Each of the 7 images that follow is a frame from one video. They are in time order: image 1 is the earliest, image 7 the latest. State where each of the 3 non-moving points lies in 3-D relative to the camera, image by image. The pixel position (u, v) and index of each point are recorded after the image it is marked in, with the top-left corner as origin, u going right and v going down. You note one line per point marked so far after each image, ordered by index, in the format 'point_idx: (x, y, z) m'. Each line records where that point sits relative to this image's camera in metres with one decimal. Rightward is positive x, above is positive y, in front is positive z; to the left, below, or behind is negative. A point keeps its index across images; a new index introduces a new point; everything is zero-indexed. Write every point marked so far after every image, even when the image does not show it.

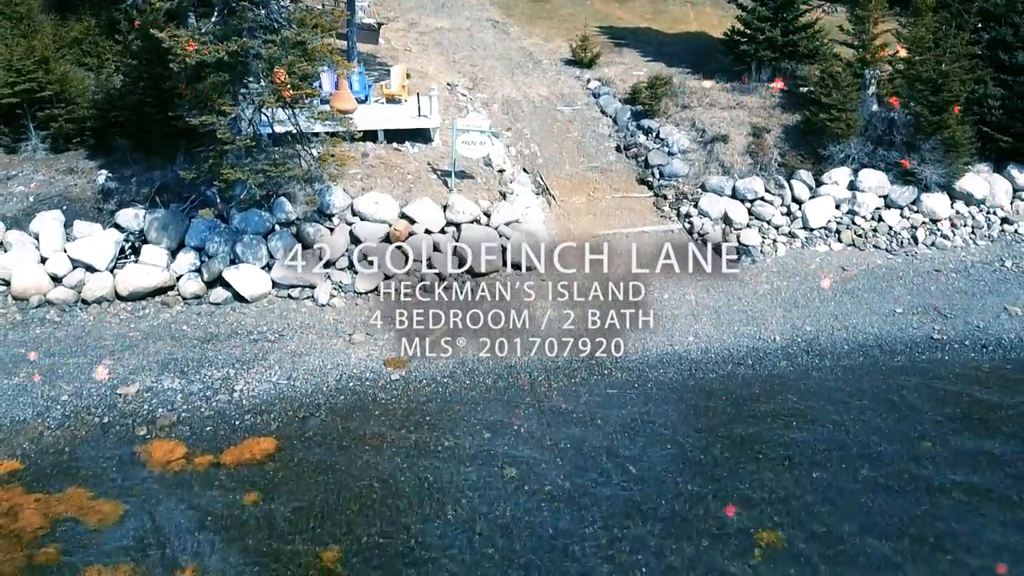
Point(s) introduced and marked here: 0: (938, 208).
0: (+7.5, +1.4, +14.3) m
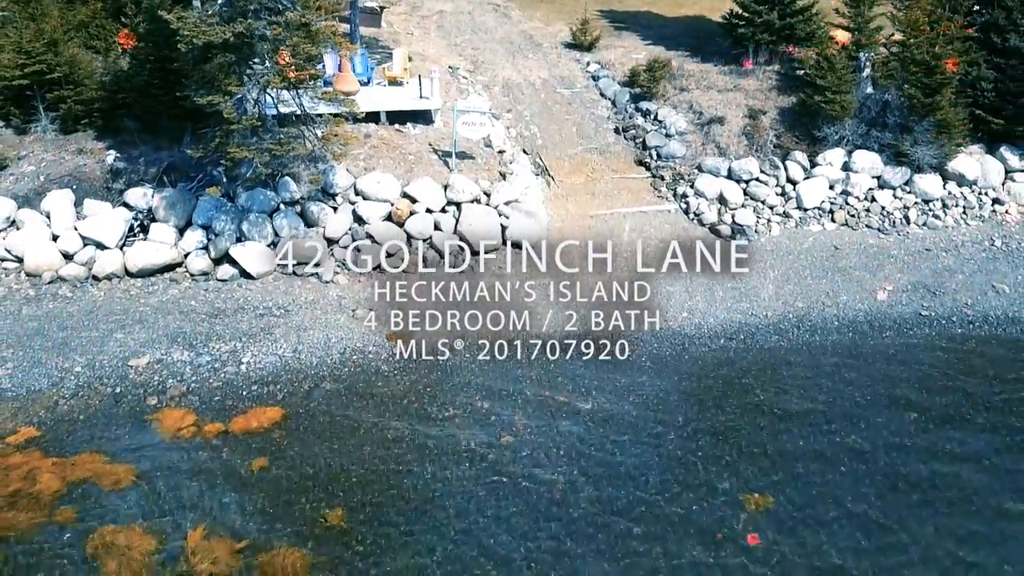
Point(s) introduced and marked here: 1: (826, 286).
0: (+7.5, +1.8, +14.5) m
1: (+5.0, 0.0, +12.9) m
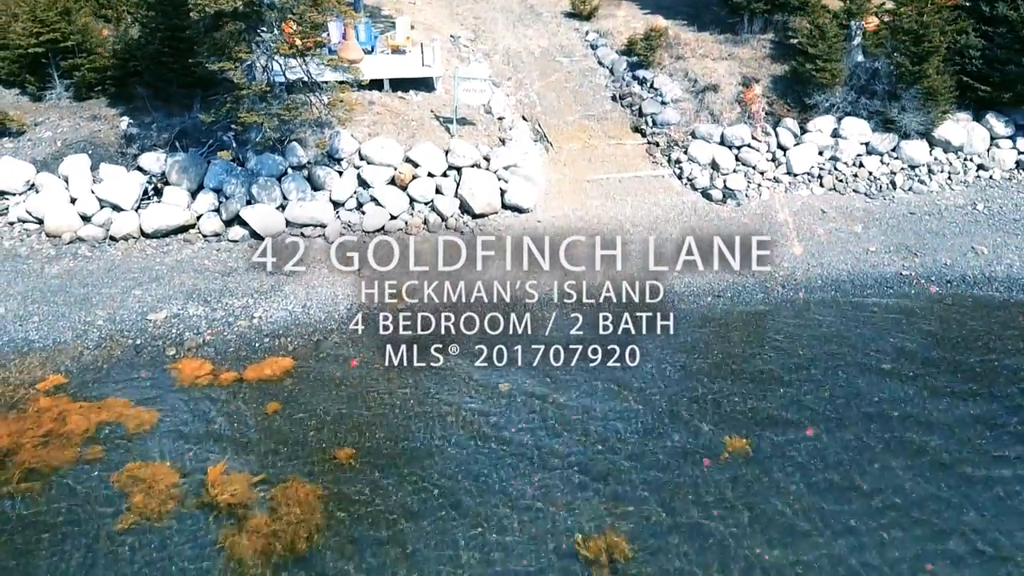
0: (+7.5, +2.5, +15.0) m
1: (+5.0, +0.7, +13.5) m
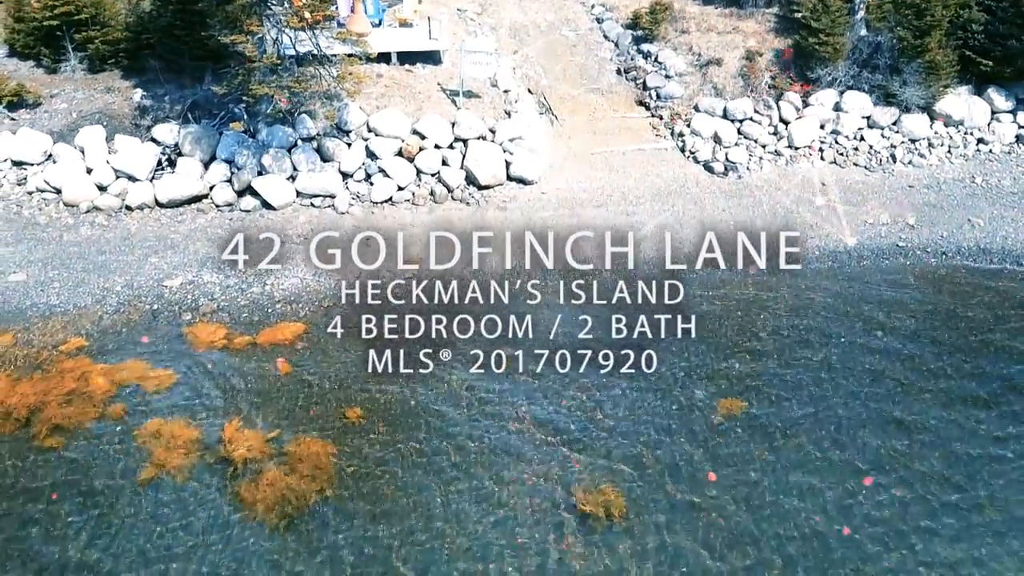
0: (+7.6, +3.0, +15.2) m
1: (+5.1, +1.2, +13.7) m
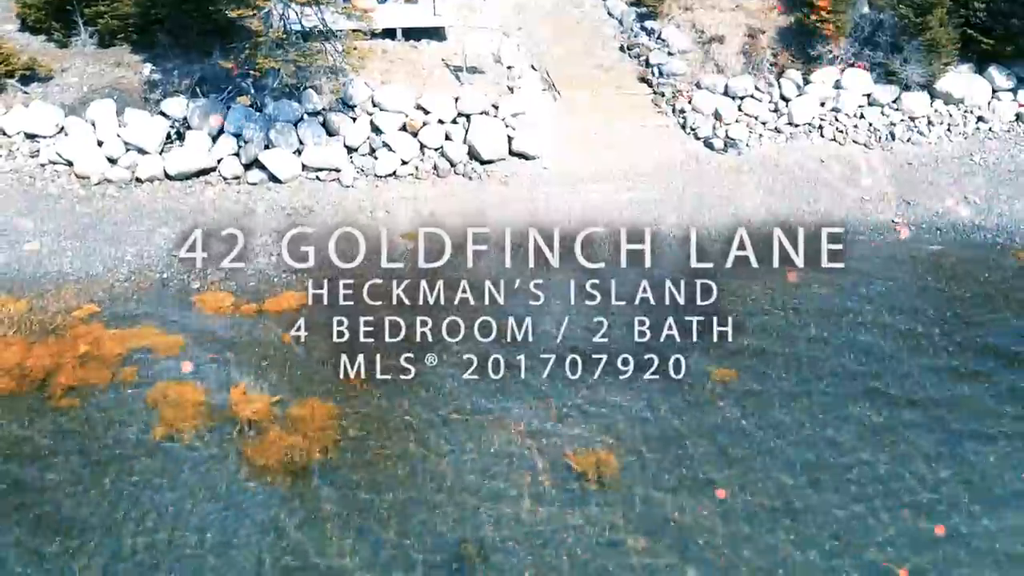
0: (+7.6, +3.4, +15.3) m
1: (+5.1, +1.6, +13.9) m
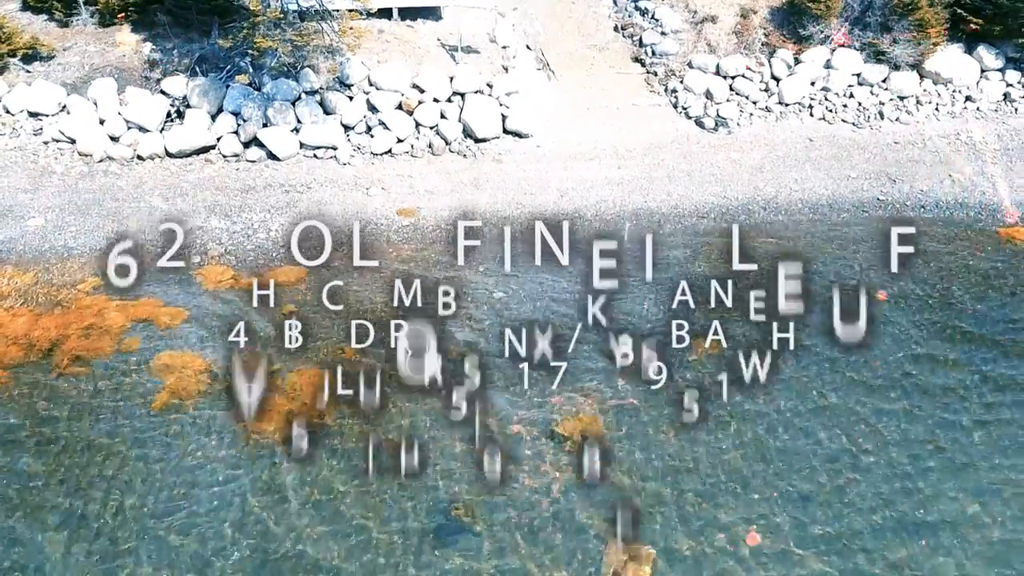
0: (+7.5, +3.9, +15.5) m
1: (+5.0, +2.0, +14.2) m
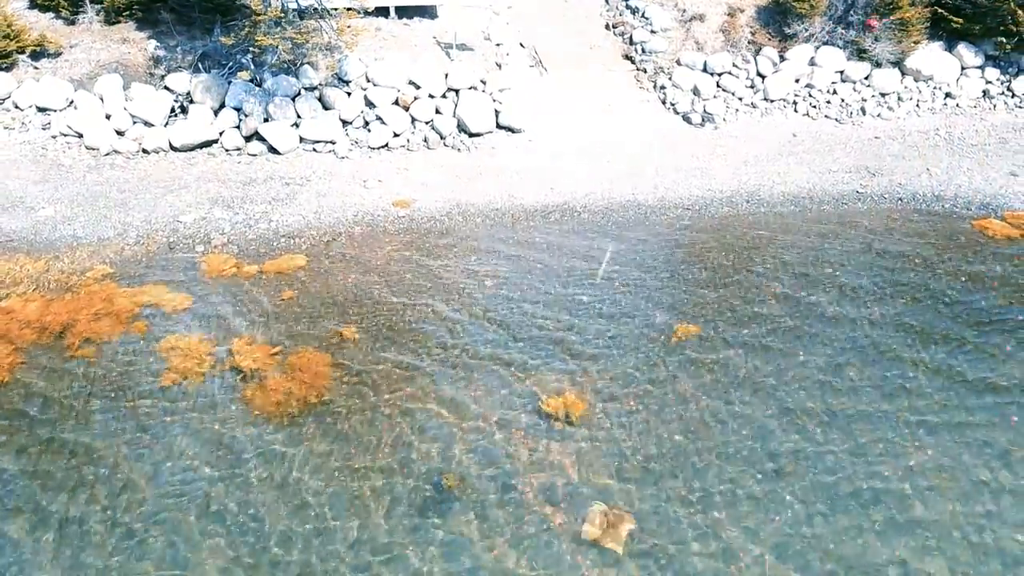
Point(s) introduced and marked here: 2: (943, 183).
0: (+7.4, +4.1, +16.0) m
1: (+4.9, +2.2, +14.7) m
2: (+7.7, +1.8, +14.3) m
